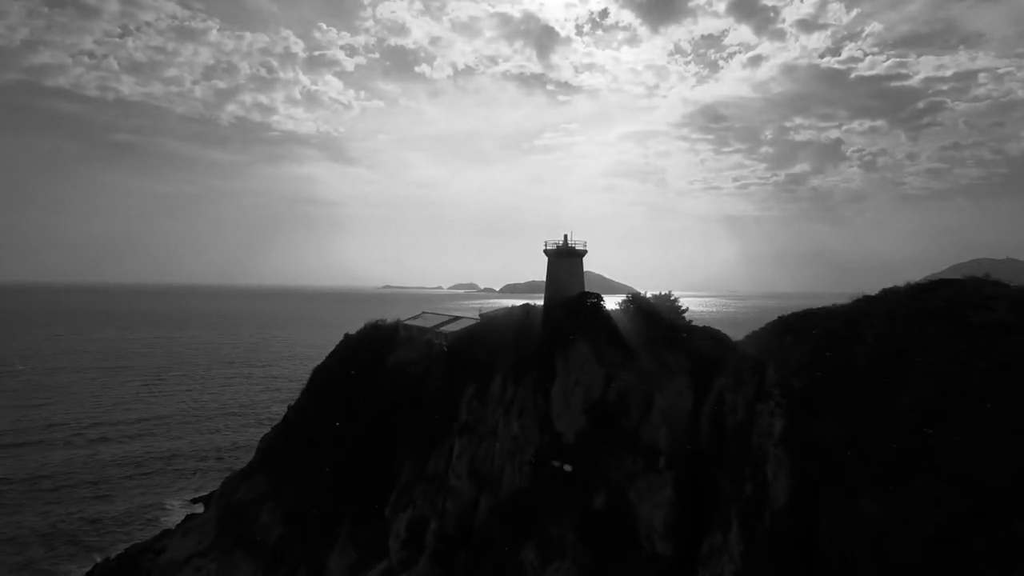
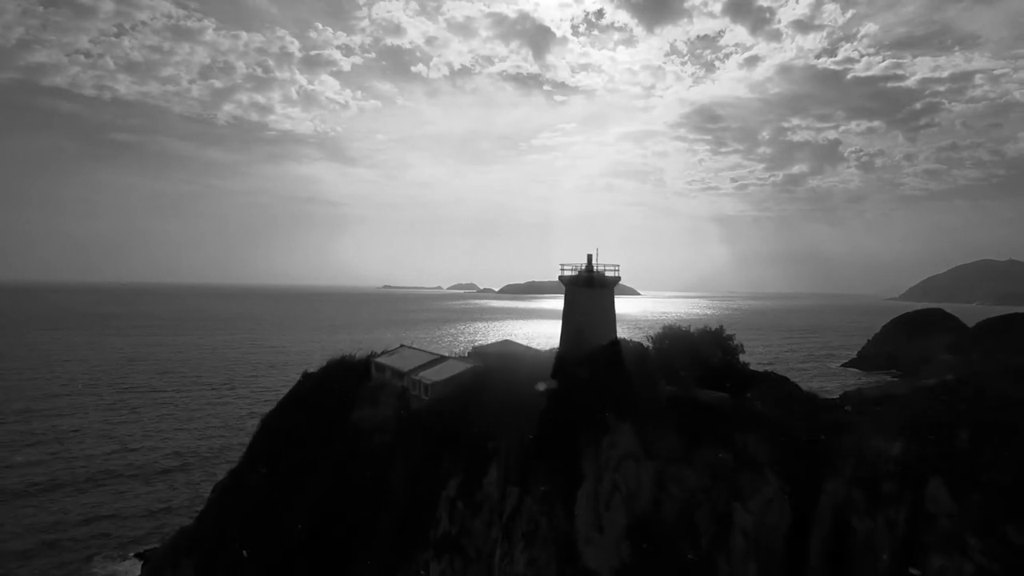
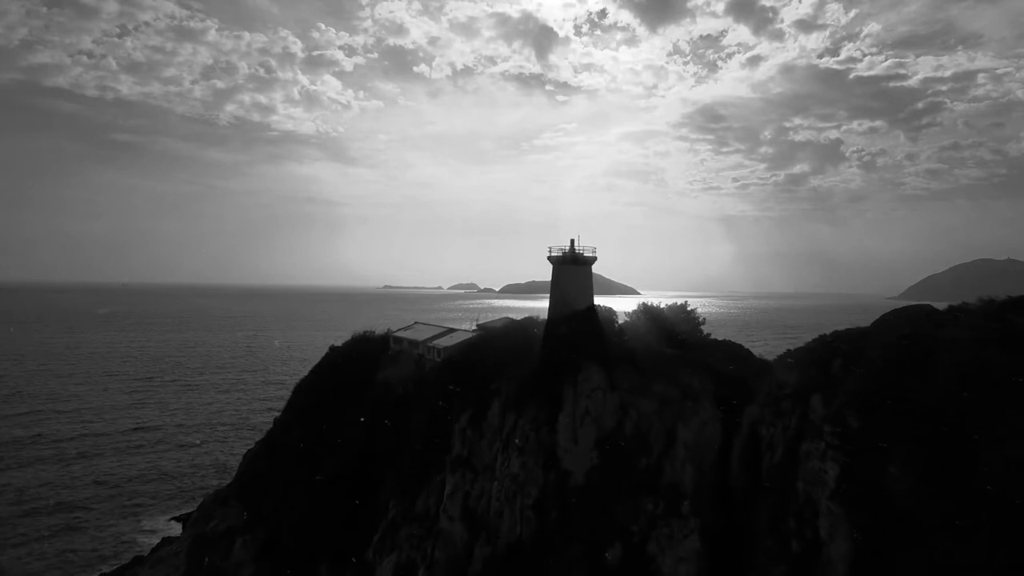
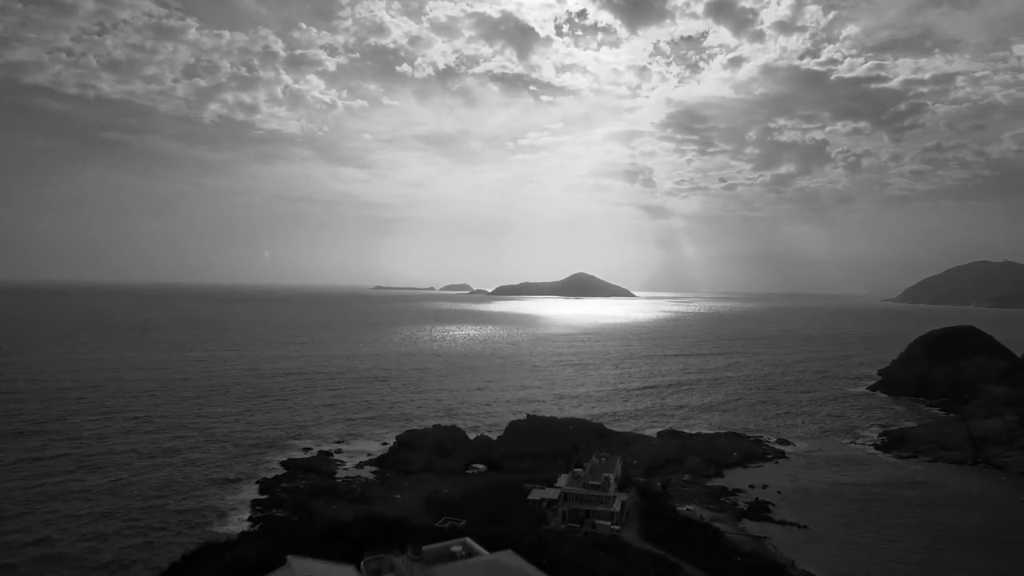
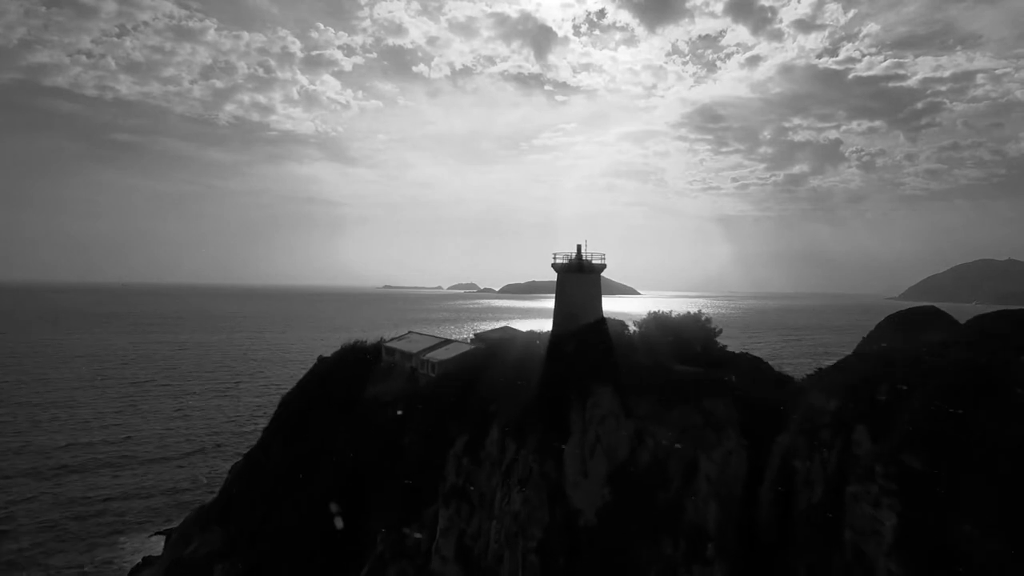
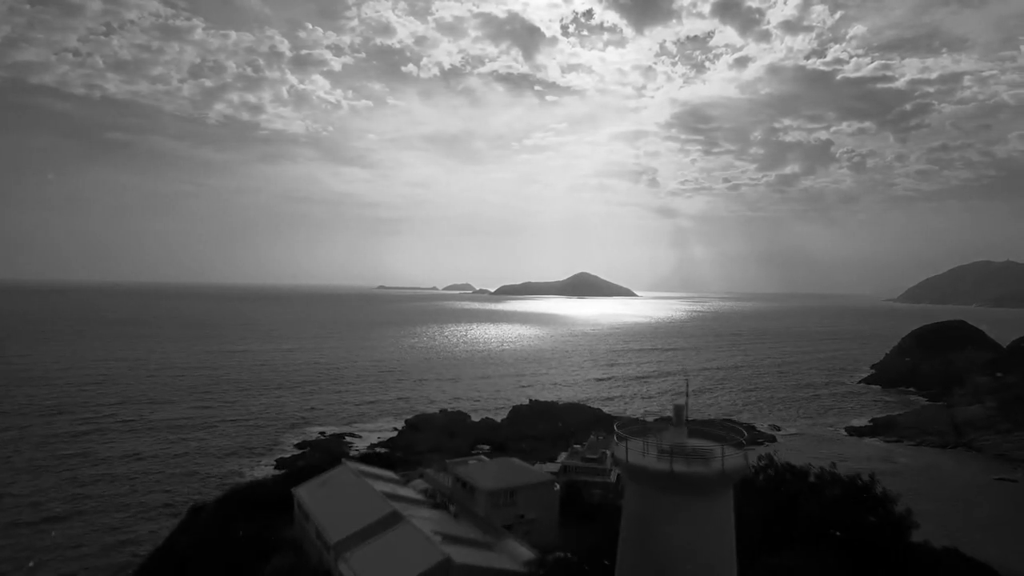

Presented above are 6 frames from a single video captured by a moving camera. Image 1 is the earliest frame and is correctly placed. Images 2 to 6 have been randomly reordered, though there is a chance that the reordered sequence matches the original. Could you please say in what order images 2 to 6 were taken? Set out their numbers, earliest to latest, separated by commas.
3, 5, 2, 6, 4
